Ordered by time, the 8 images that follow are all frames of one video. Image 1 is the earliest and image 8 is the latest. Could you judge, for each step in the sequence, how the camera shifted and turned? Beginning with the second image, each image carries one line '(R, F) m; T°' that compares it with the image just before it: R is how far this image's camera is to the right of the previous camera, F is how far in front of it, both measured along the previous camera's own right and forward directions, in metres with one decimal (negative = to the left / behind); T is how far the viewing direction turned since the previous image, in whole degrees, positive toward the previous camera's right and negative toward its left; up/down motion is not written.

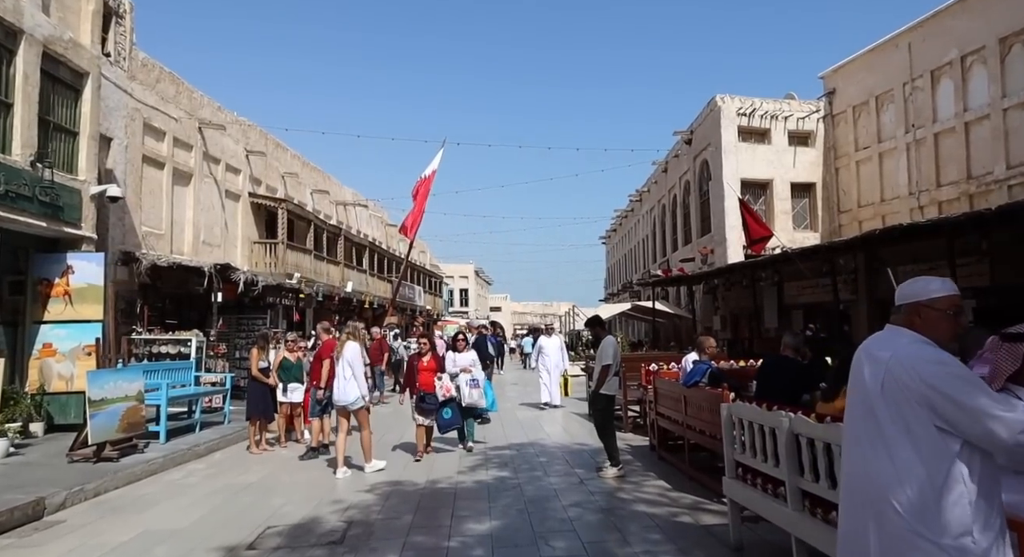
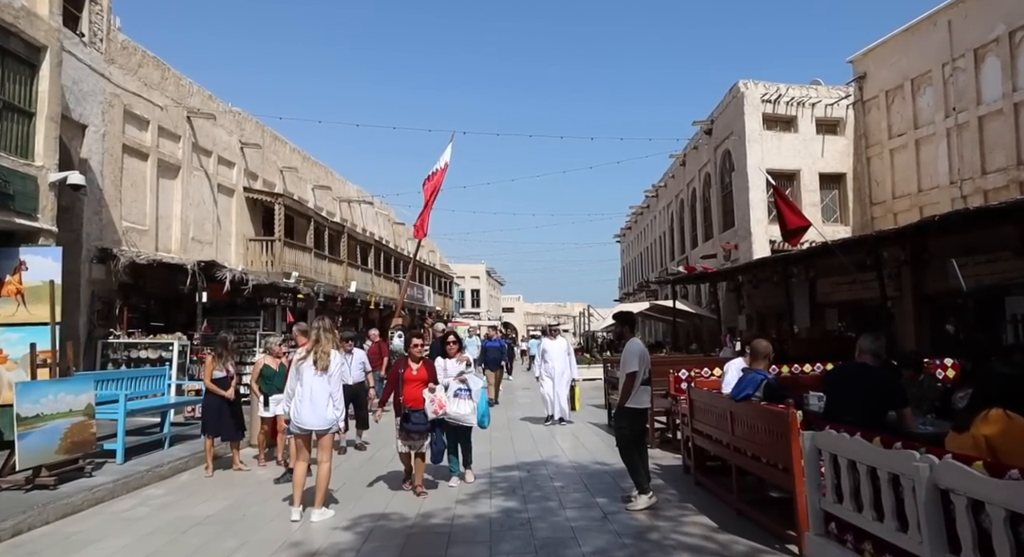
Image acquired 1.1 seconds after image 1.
(+0.1, +1.2) m; -1°
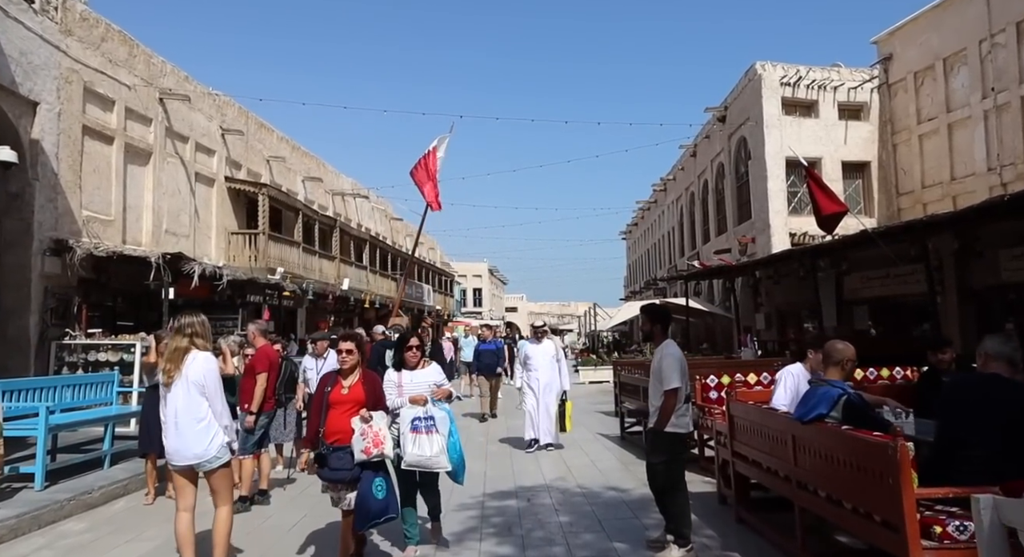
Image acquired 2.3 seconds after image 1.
(+0.1, +1.3) m; 0°
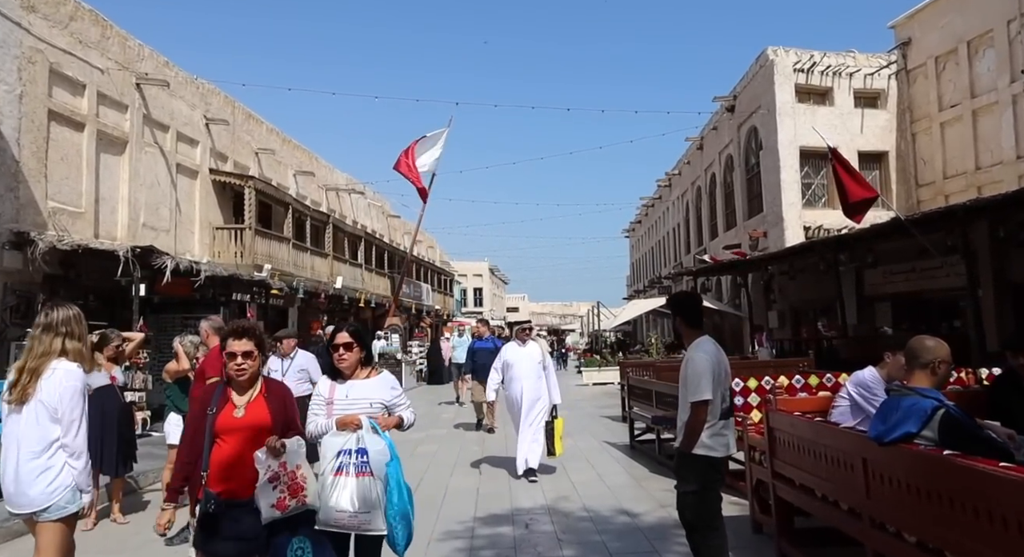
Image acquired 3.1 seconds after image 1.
(+0.1, +0.9) m; 0°
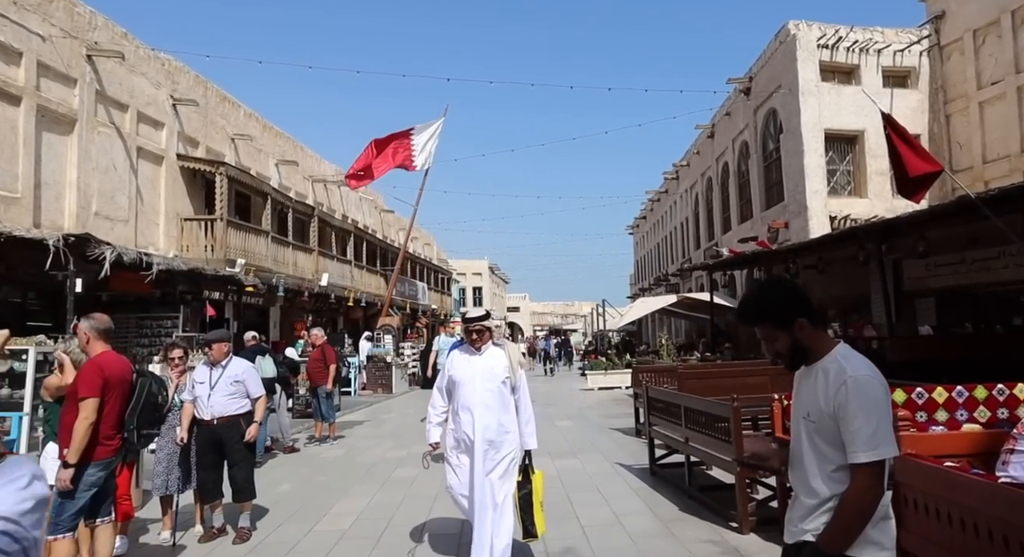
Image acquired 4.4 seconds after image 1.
(+0.1, +1.5) m; 0°
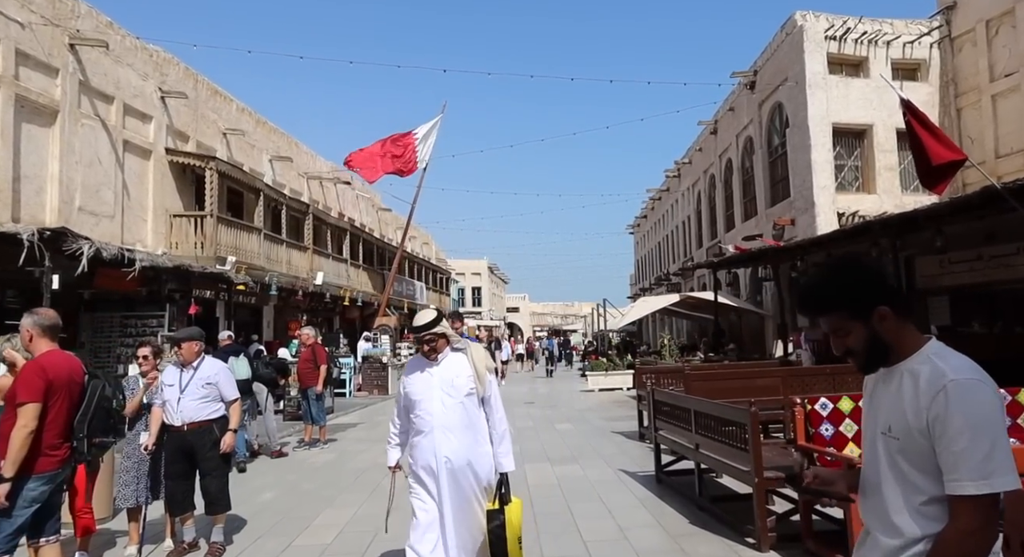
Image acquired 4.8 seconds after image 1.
(0.0, +0.4) m; 0°
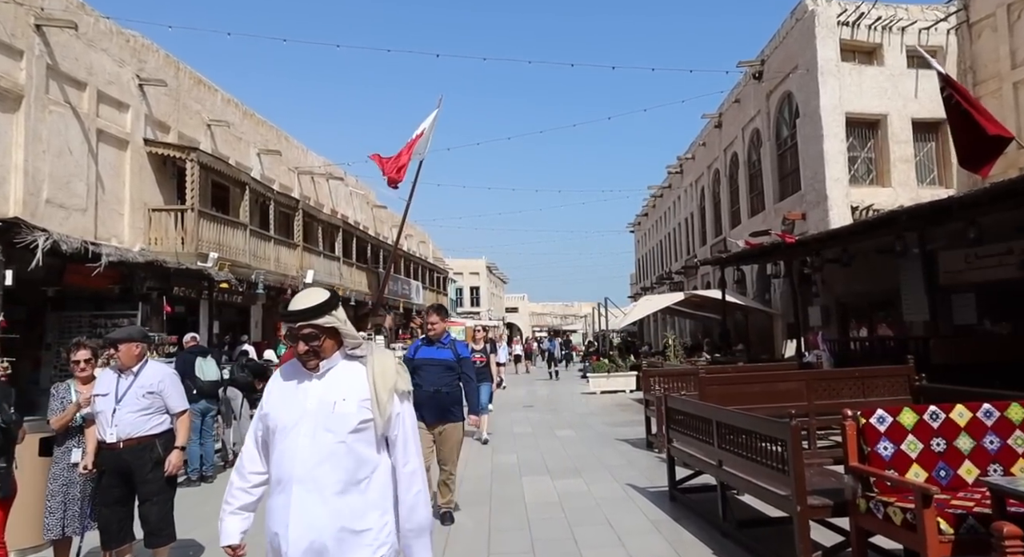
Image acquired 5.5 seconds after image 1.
(0.0, +0.8) m; 0°
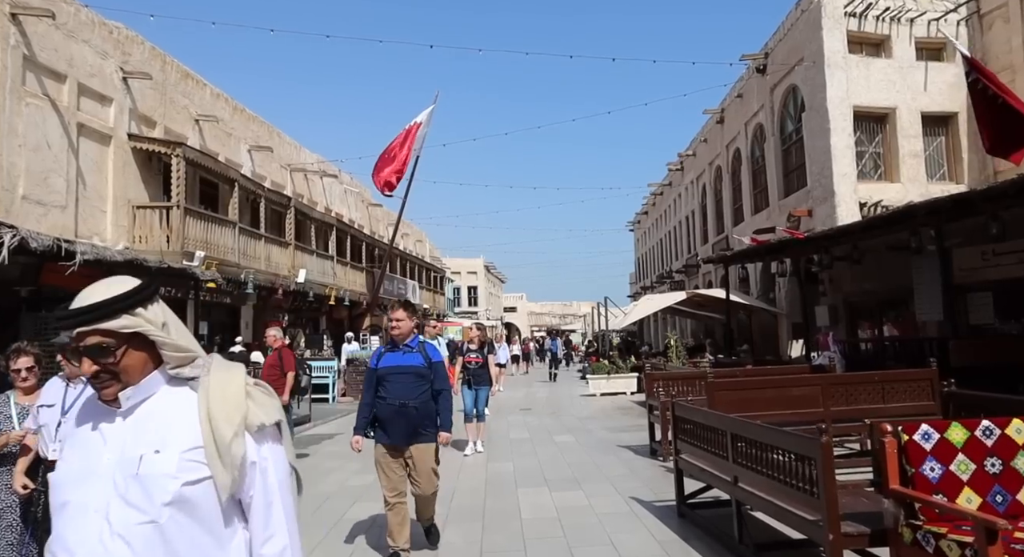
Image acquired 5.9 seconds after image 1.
(0.0, +0.5) m; 0°
